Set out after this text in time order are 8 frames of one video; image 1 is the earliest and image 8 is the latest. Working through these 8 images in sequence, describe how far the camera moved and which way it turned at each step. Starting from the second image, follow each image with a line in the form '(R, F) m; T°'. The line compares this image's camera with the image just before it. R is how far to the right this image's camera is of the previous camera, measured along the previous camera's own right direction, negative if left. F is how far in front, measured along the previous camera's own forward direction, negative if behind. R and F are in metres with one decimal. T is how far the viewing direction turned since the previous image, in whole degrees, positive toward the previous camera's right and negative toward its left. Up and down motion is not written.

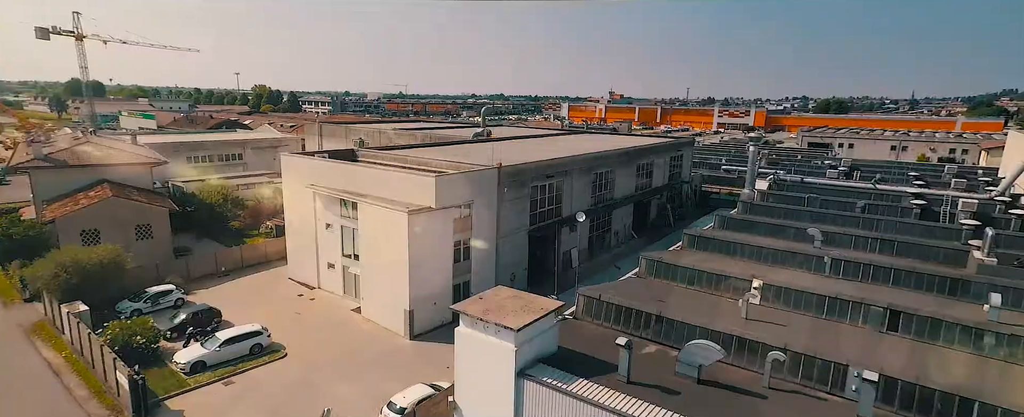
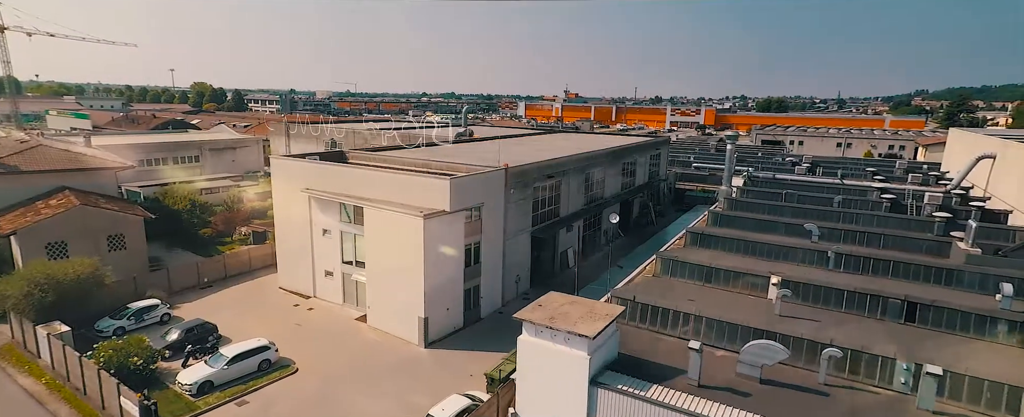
(-2.3, +0.4) m; +5°
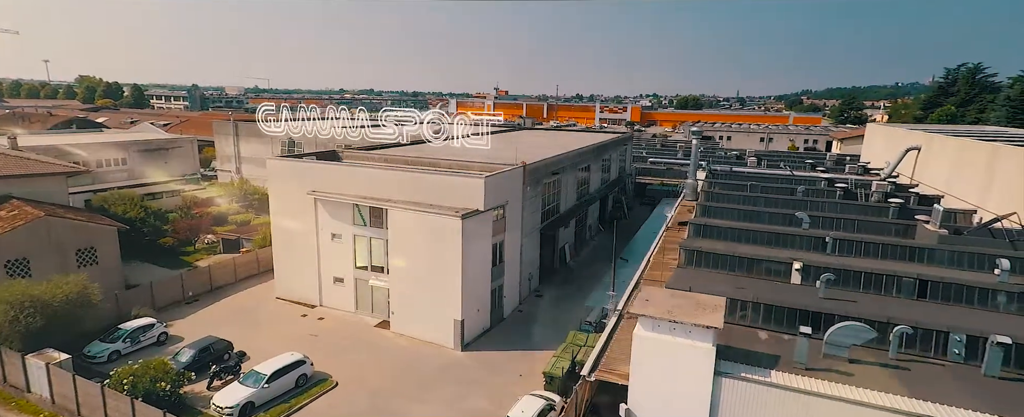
(-3.9, +0.4) m; +9°
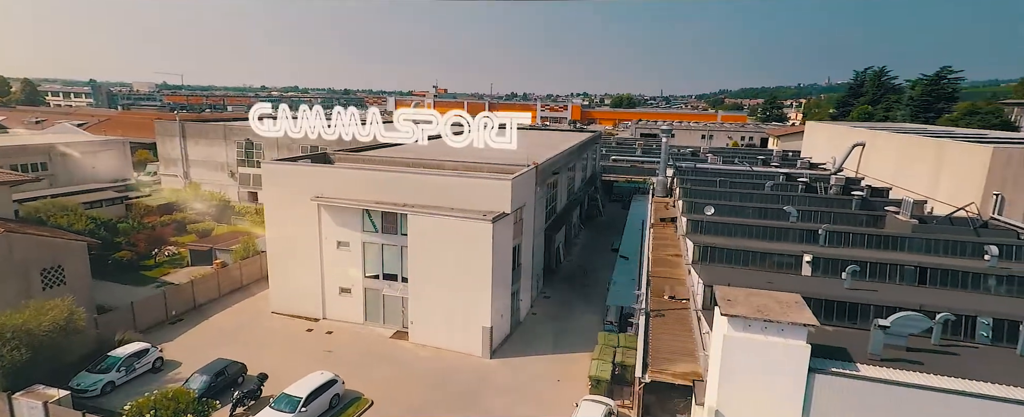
(-3.2, +0.7) m; +7°
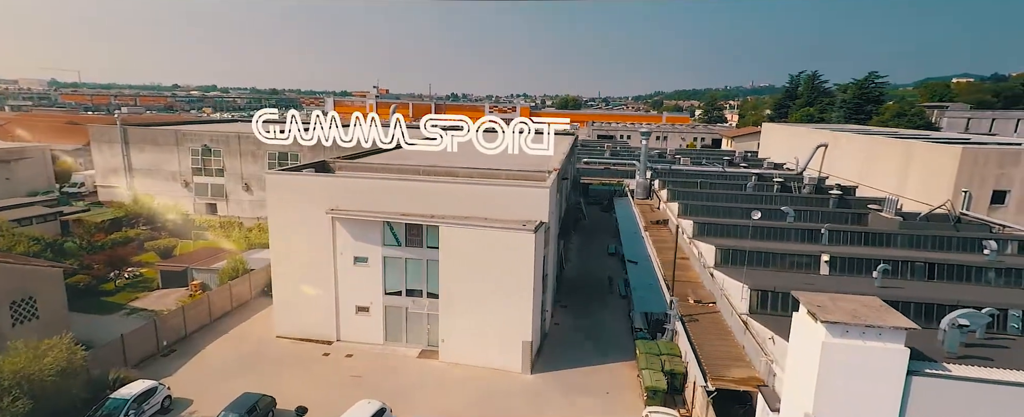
(-3.1, +0.9) m; +6°
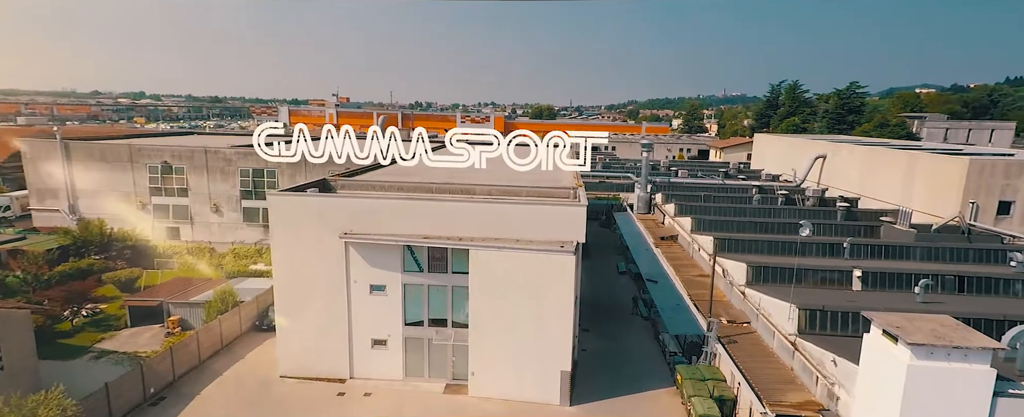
(-1.7, +1.2) m; +3°
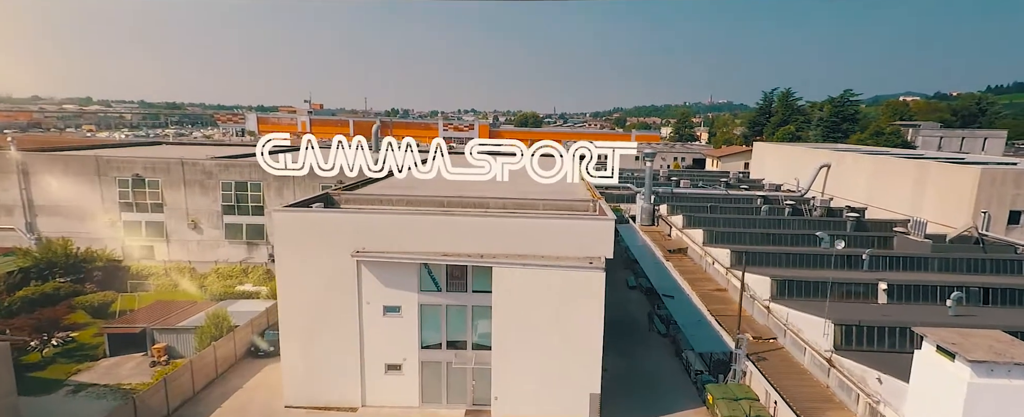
(-1.0, +0.8) m; +1°
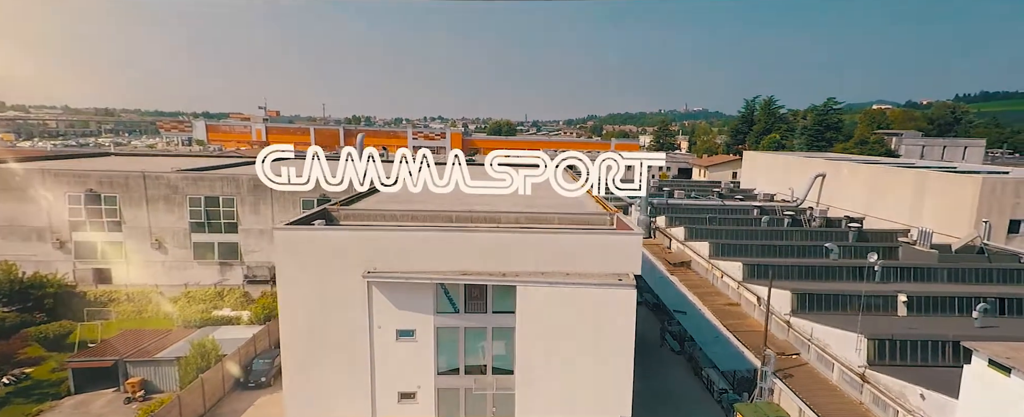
(-1.1, +0.9) m; +2°
